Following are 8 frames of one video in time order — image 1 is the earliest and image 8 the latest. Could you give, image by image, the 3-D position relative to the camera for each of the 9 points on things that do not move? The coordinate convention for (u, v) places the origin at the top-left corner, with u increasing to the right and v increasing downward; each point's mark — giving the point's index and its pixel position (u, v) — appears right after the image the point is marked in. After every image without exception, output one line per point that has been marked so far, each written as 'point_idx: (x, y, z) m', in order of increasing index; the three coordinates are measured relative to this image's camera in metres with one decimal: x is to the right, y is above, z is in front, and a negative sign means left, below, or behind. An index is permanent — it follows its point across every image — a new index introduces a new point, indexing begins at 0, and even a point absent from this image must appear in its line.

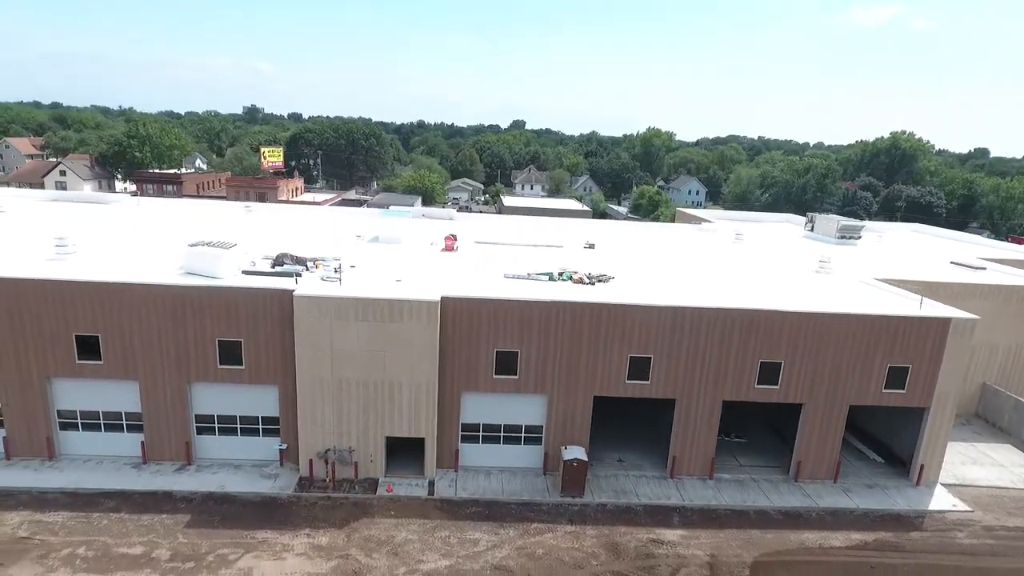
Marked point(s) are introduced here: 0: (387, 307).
0: (-3.8, -0.6, +19.1) m
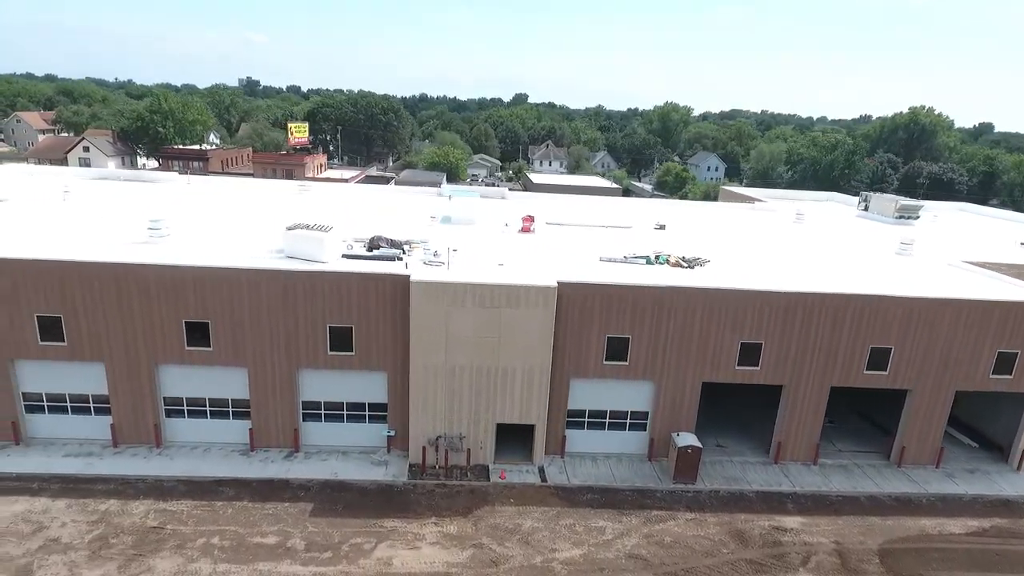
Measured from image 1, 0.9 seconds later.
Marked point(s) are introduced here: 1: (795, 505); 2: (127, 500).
0: (-0.2, -0.1, +18.8) m
1: (+8.7, -6.7, +19.4) m
2: (-10.8, -5.9, +17.7) m
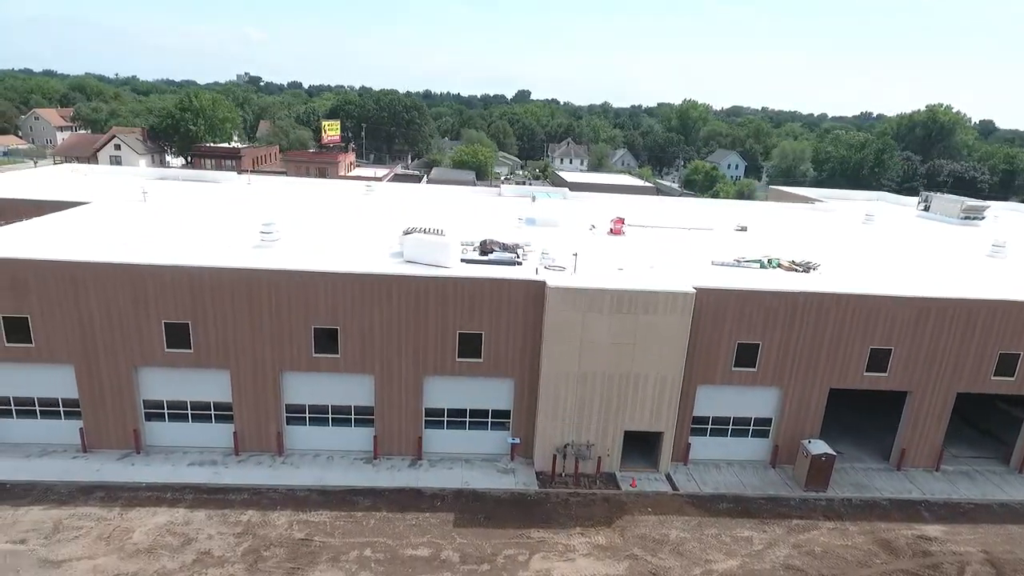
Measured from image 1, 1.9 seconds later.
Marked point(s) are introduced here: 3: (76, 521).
0: (+3.8, -0.3, +18.4) m
1: (+12.7, -6.8, +19.2) m
2: (-6.8, -6.1, +17.4) m
3: (-11.3, -6.0, +16.4) m
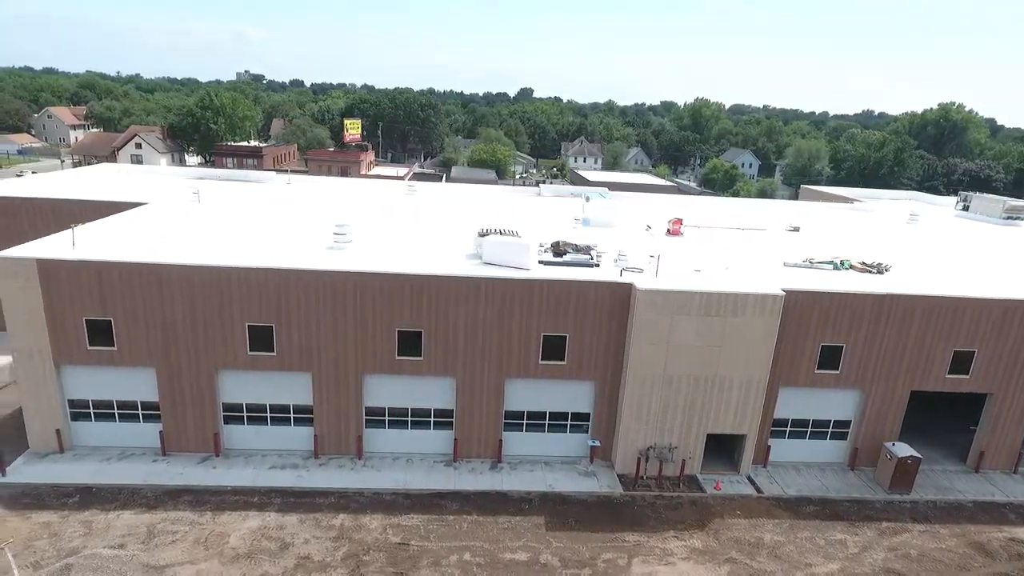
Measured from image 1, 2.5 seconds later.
0: (+6.3, -0.4, +18.3) m
1: (+15.2, -6.9, +19.1) m
2: (-4.2, -6.2, +17.2) m
3: (-8.7, -6.1, +16.2) m
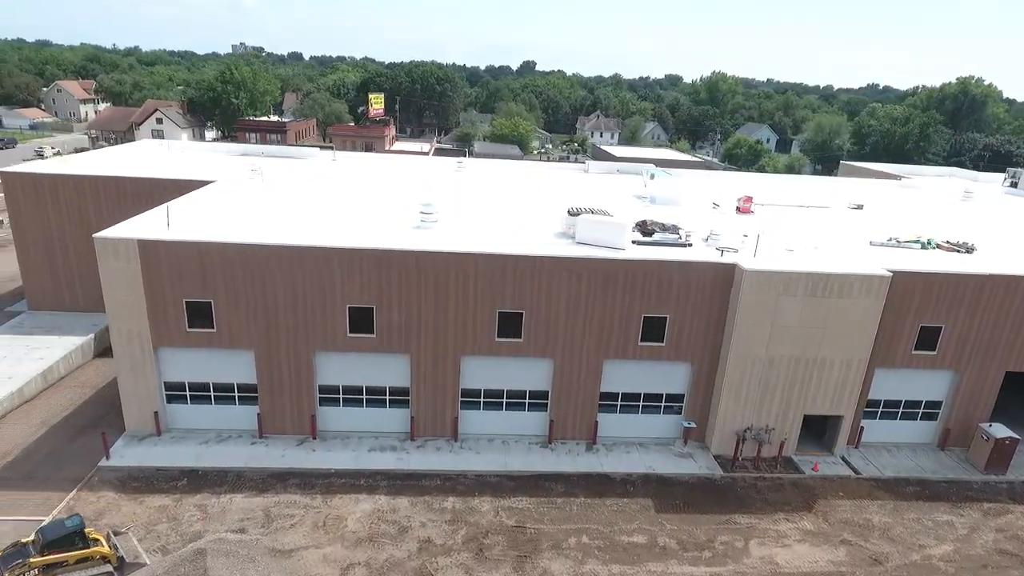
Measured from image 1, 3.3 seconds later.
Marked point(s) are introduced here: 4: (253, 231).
0: (+9.3, +0.2, +18.1) m
1: (+18.2, -6.3, +19.1) m
2: (-1.3, -5.7, +17.2) m
3: (-5.8, -5.7, +16.2) m
4: (-7.8, +1.7, +19.1) m
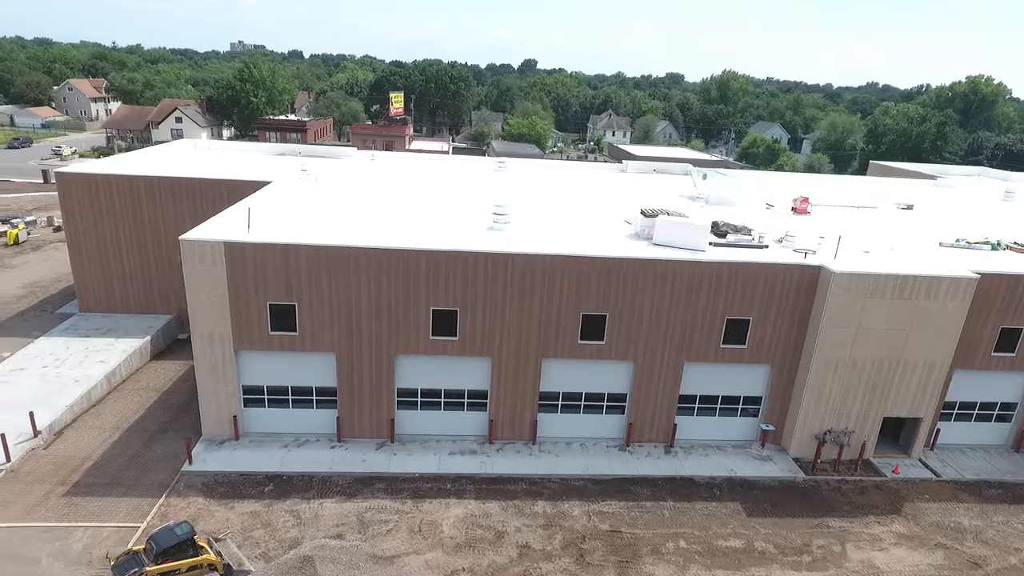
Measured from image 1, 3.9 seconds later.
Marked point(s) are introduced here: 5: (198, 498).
0: (+11.7, +0.1, +18.0) m
1: (+20.6, -6.3, +19.1) m
2: (+1.1, -5.7, +17.0) m
3: (-3.4, -5.7, +16.0) m
4: (-5.4, +1.6, +18.9) m
5: (-8.0, -5.4, +16.2) m
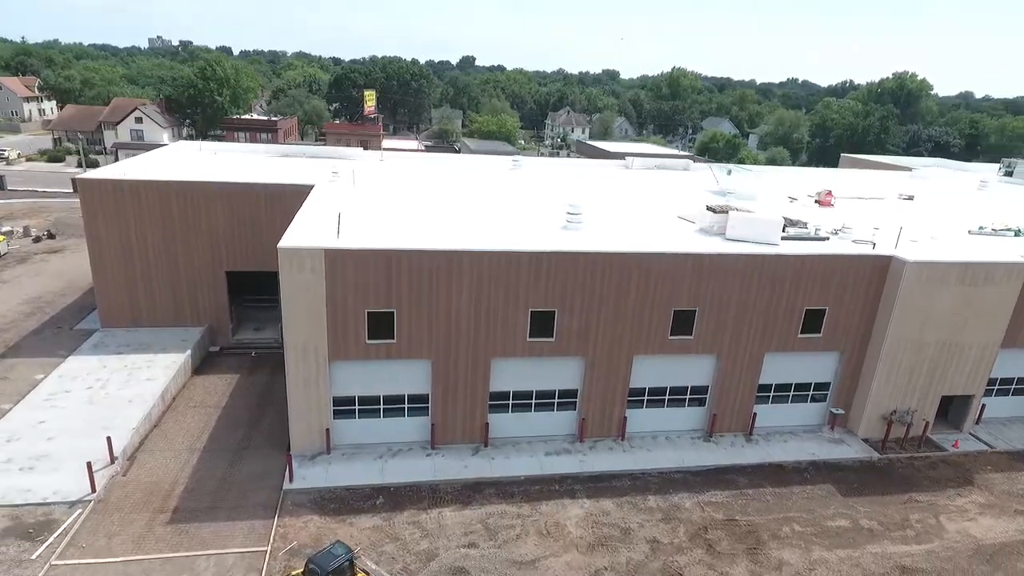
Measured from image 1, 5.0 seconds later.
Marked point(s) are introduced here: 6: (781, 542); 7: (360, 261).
0: (+14.3, +0.6, +19.2) m
1: (+23.3, -5.6, +21.3) m
2: (+4.1, -5.7, +17.3) m
3: (-0.2, -5.8, +15.9) m
4: (-2.8, +1.5, +18.5) m
5: (-4.9, -5.6, +15.6) m
6: (+6.7, -6.4, +15.8) m
7: (-4.0, +0.7, +16.5) m
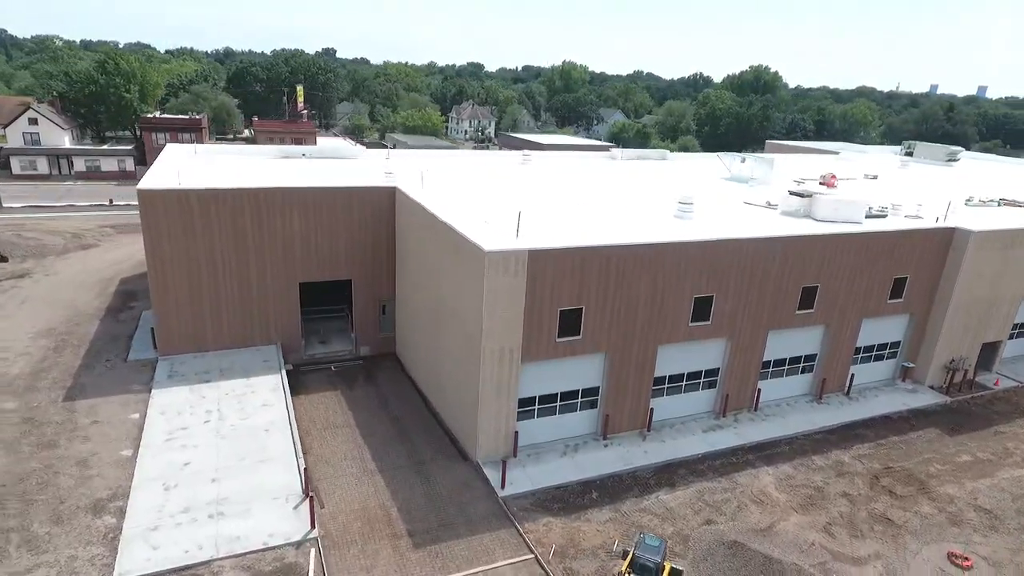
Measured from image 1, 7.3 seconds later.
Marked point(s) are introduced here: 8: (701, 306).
0: (+18.4, +1.9, +23.0) m
1: (+27.2, -3.5, +26.9) m
2: (+9.3, -5.0, +19.1) m
3: (+5.4, -5.5, +16.8) m
4: (+1.8, +1.6, +18.6) m
5: (+0.9, -5.6, +15.5) m
6: (+12.2, -5.5, +18.2) m
7: (+1.1, +0.8, +16.4) m
8: (+5.6, -0.5, +19.0) m
